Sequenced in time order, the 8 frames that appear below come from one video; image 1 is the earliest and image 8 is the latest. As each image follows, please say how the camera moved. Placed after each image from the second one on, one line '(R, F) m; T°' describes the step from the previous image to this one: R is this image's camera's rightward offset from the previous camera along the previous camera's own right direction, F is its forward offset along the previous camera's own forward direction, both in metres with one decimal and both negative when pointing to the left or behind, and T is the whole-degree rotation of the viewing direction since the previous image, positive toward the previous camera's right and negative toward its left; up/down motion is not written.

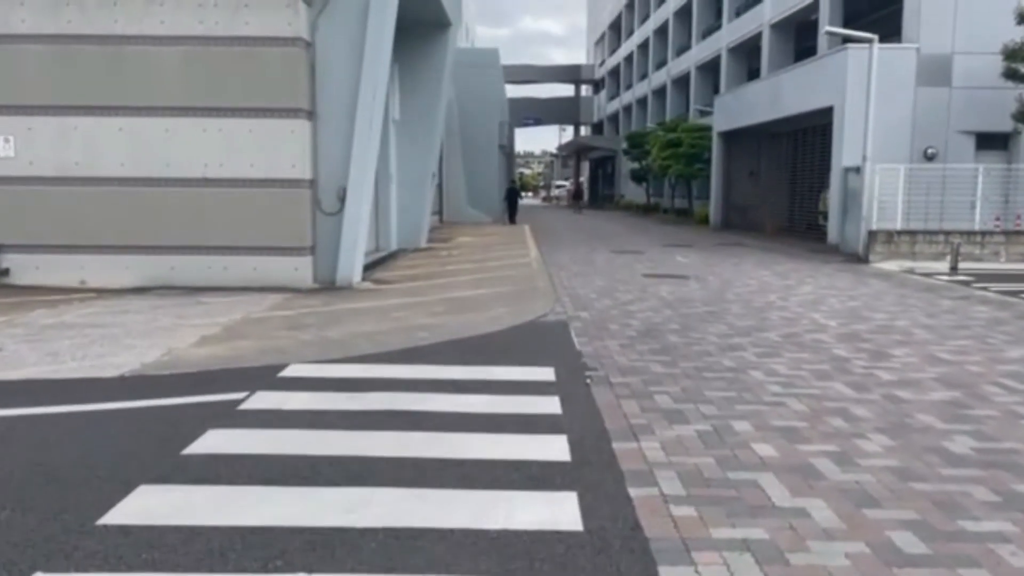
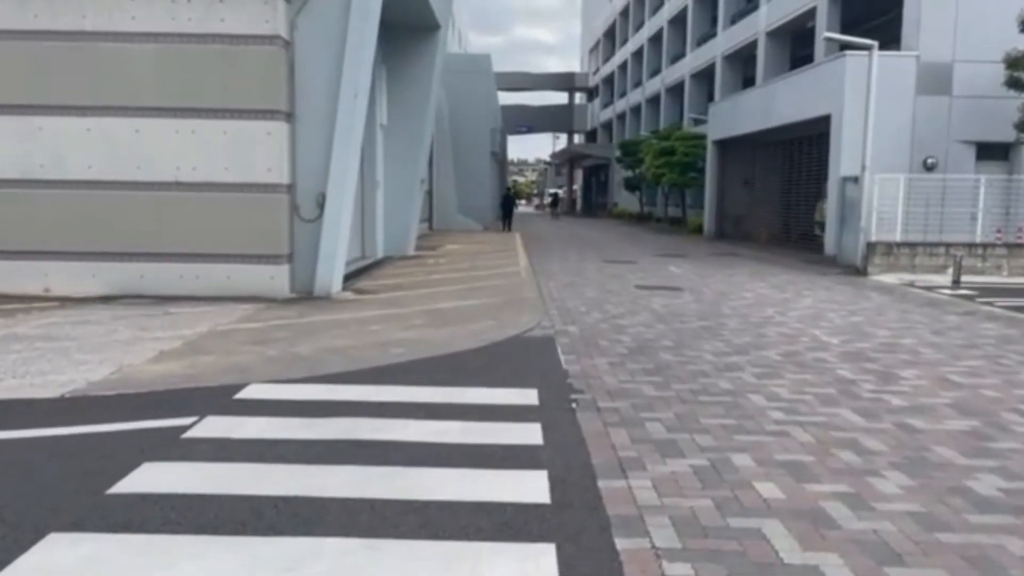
(+0.1, +0.6) m; 0°
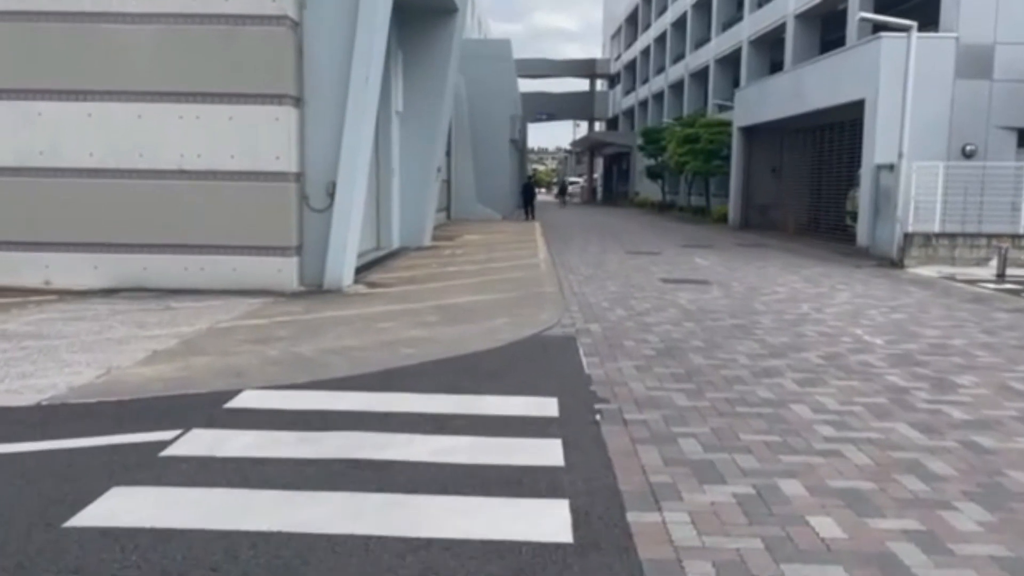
(0.0, +0.6) m; -1°
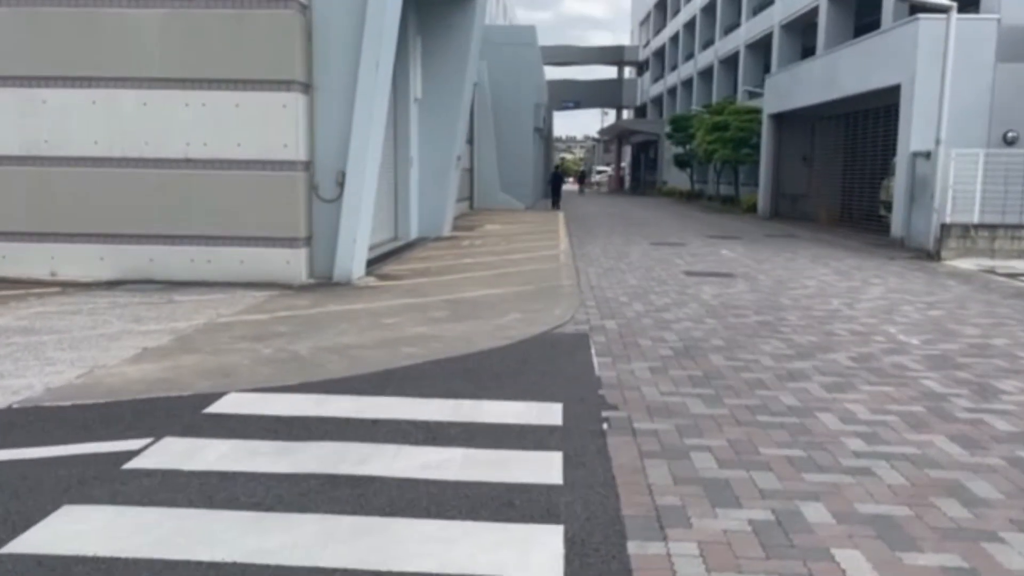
(+0.2, +0.5) m; -2°
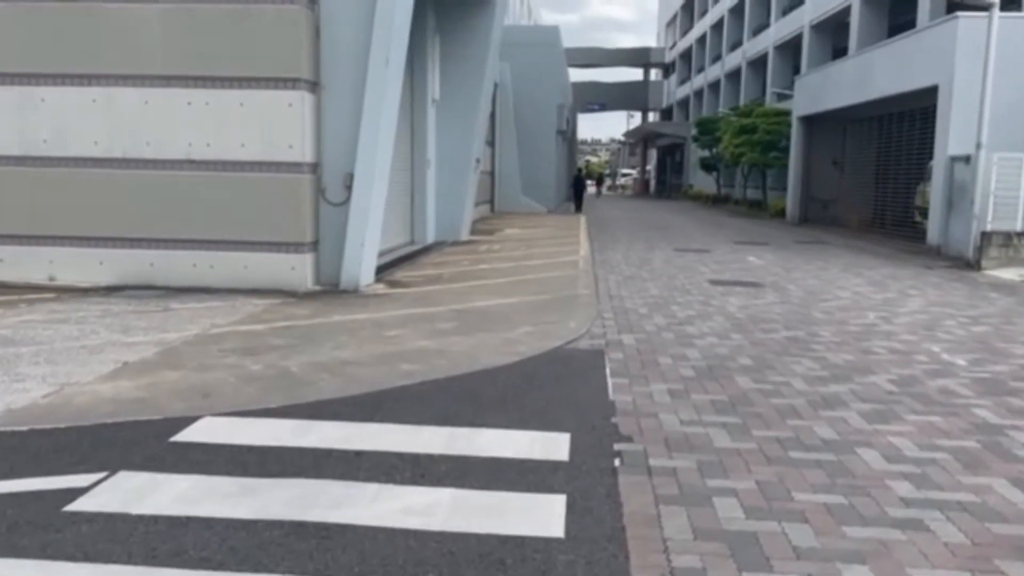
(+0.1, +0.6) m; -2°
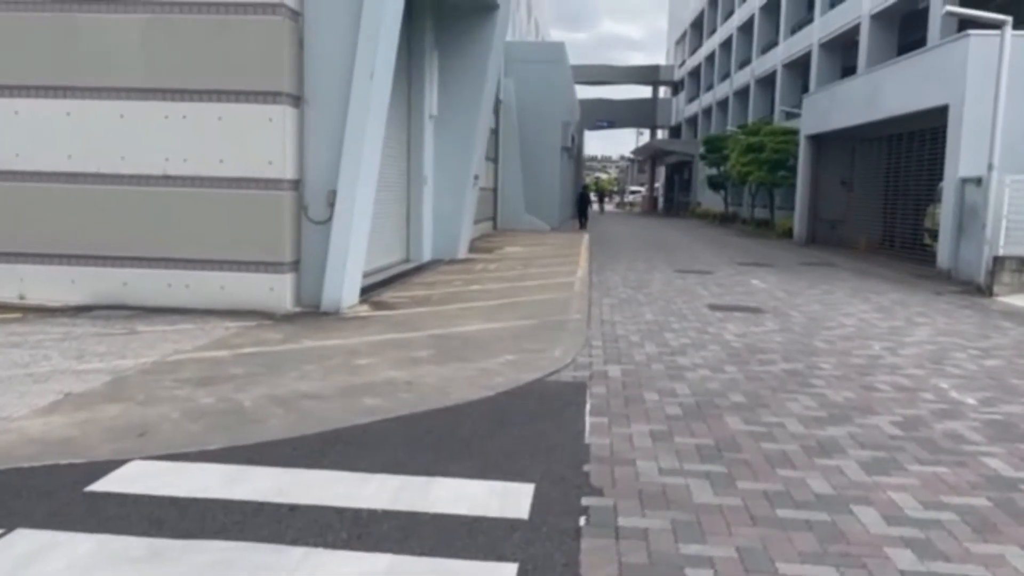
(+0.3, +0.5) m; -1°
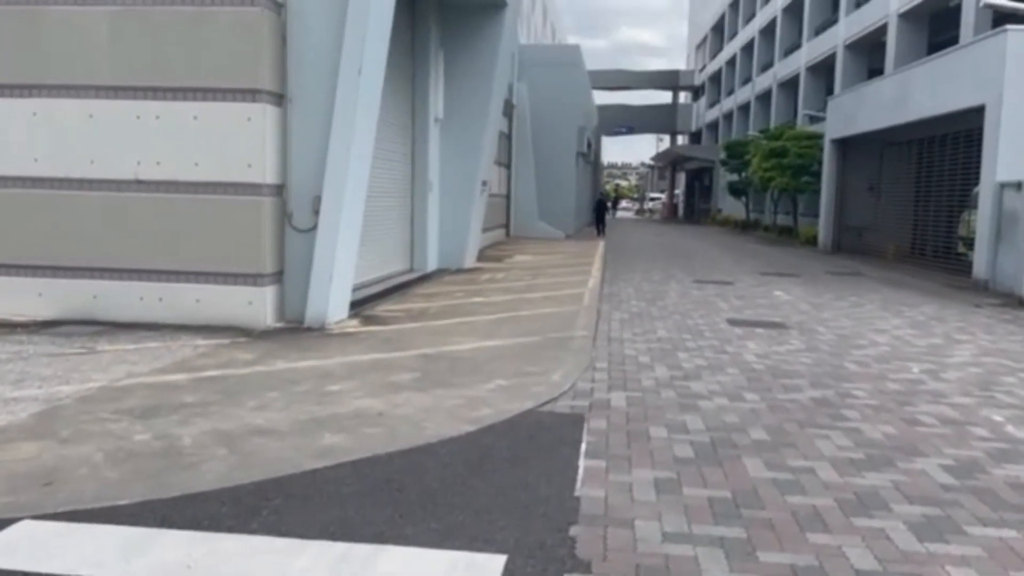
(+0.2, +0.9) m; -1°
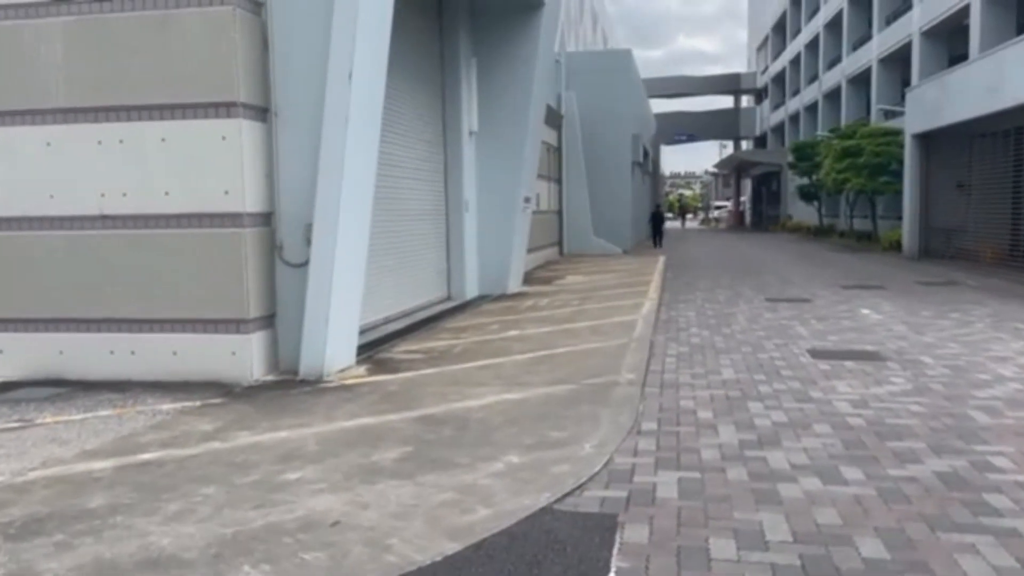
(+0.4, +1.7) m; -4°
